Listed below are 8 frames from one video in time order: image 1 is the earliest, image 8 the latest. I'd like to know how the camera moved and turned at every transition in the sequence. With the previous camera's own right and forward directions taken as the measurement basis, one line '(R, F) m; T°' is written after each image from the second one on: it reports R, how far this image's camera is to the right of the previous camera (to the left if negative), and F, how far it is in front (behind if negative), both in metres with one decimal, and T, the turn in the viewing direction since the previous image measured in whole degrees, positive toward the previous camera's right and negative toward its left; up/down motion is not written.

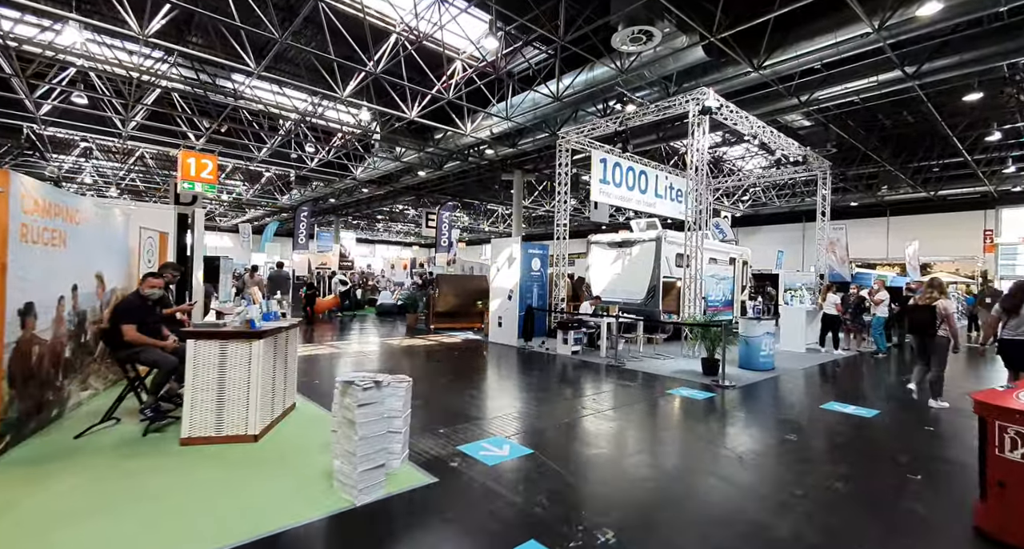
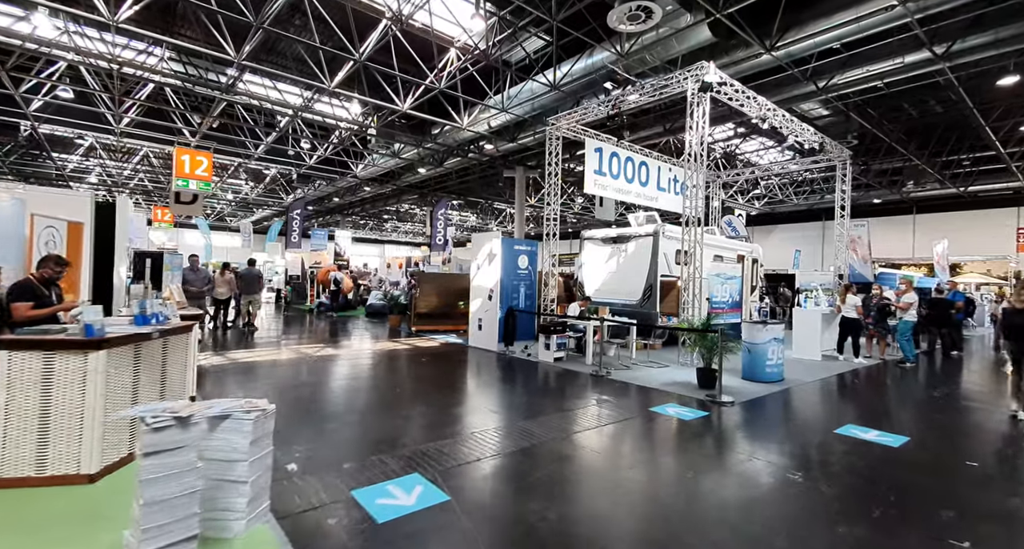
(+0.4, +0.6) m; -2°
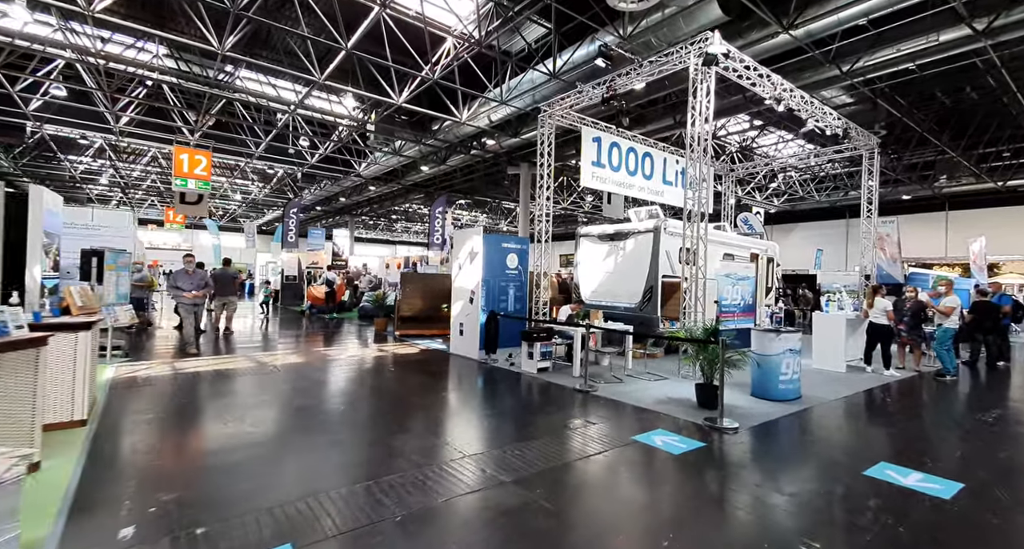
(+0.3, +0.6) m; -2°
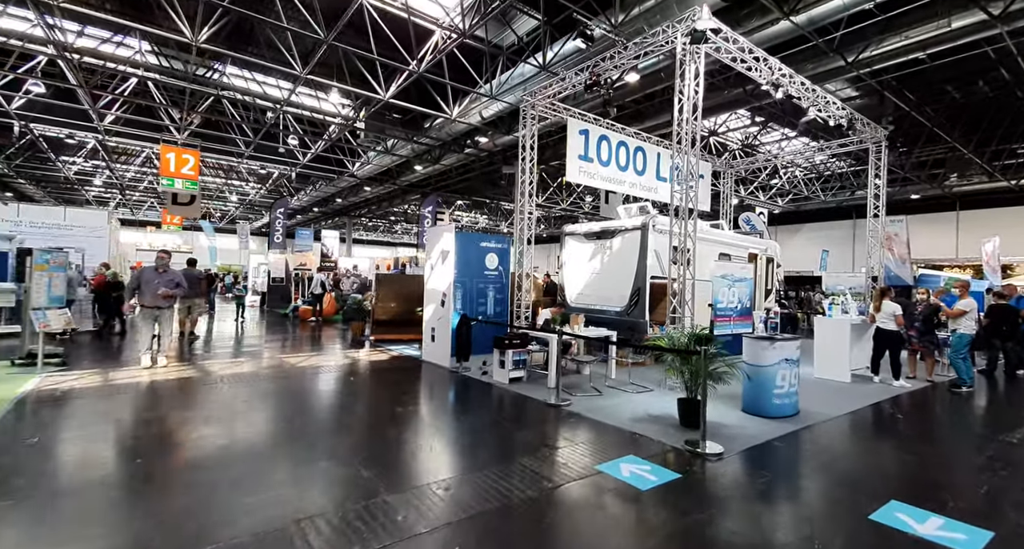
(+0.3, +0.4) m; -1°
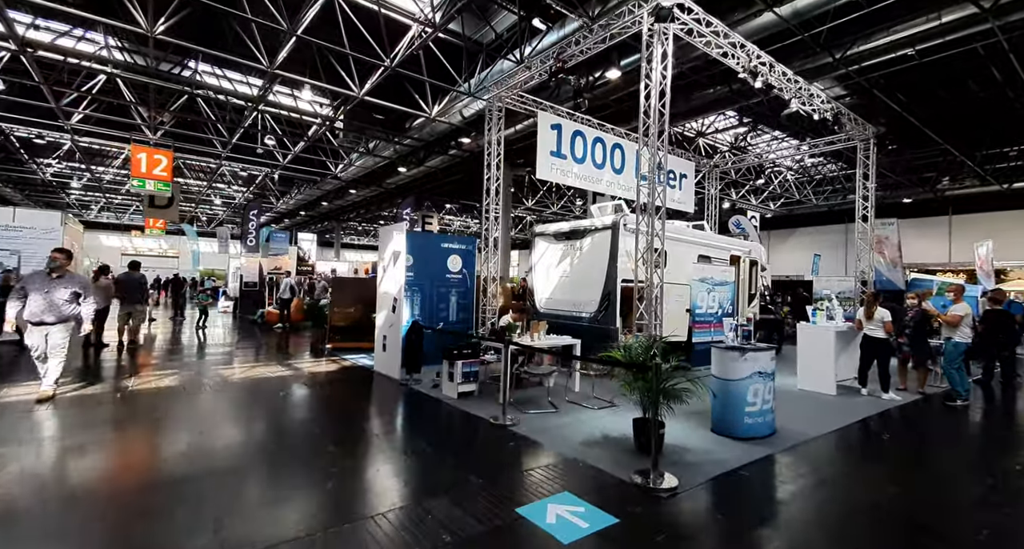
(+0.3, +0.4) m; 0°
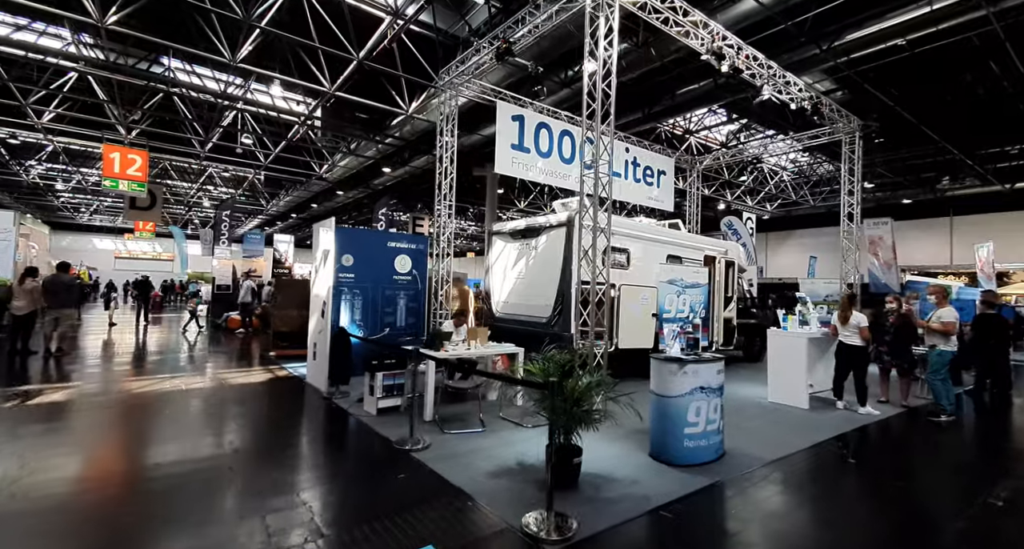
(+0.5, +0.4) m; 0°
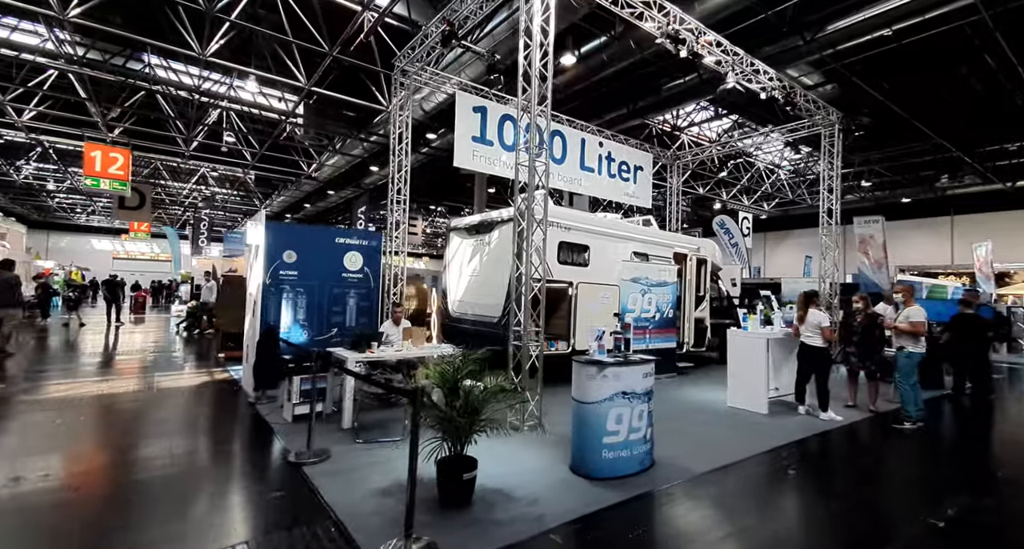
(+0.5, +0.2) m; 0°
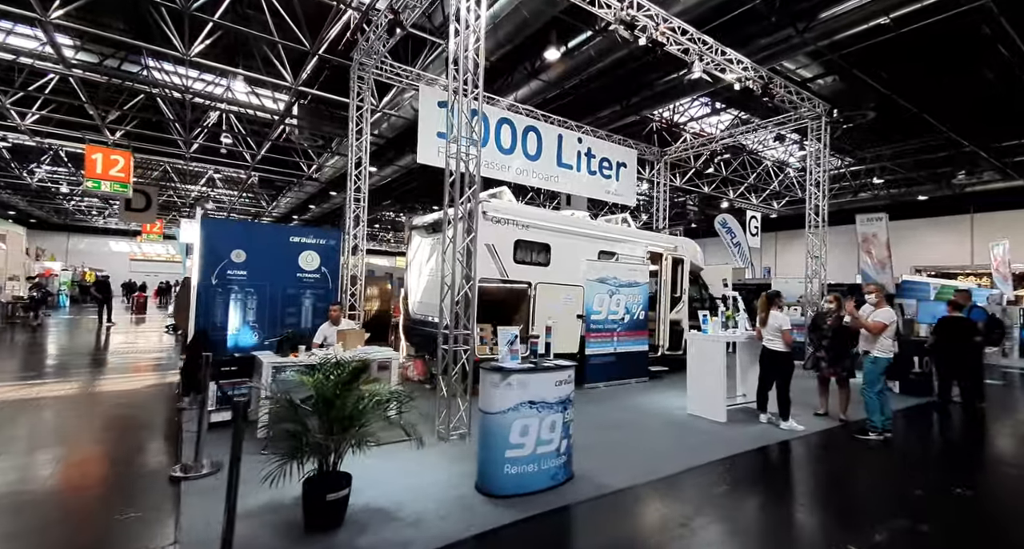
(+0.5, +0.2) m; -2°
